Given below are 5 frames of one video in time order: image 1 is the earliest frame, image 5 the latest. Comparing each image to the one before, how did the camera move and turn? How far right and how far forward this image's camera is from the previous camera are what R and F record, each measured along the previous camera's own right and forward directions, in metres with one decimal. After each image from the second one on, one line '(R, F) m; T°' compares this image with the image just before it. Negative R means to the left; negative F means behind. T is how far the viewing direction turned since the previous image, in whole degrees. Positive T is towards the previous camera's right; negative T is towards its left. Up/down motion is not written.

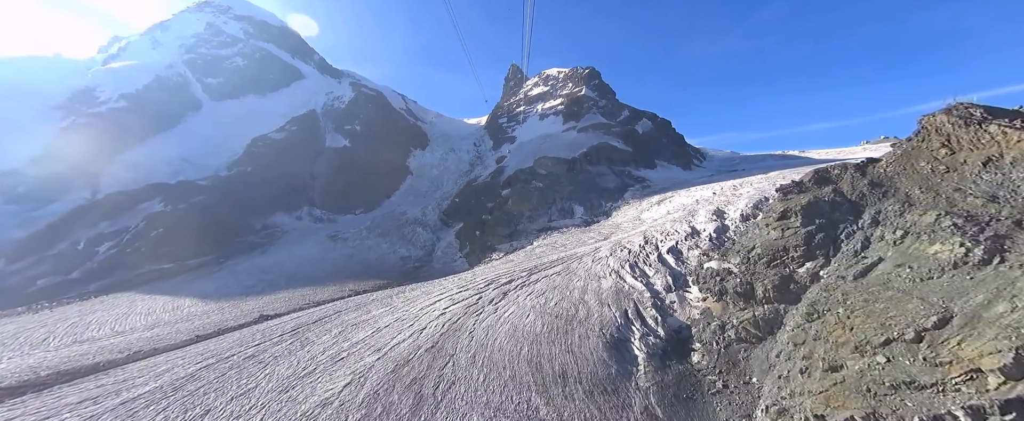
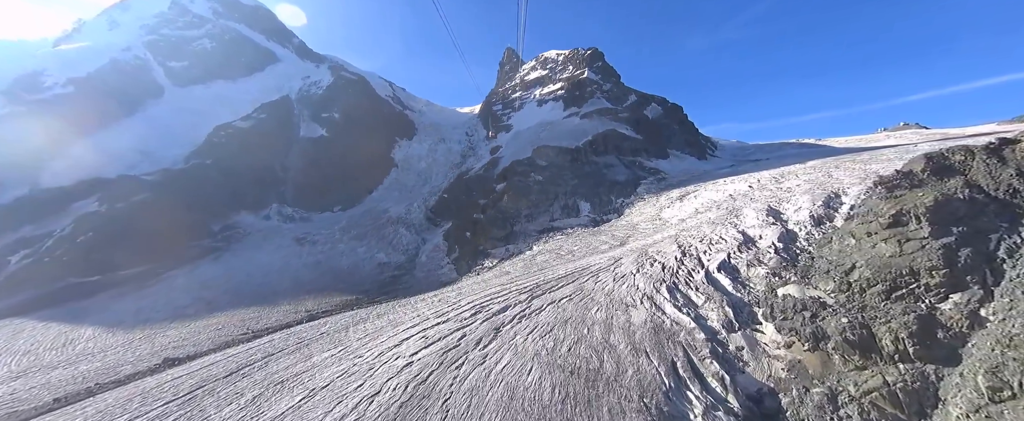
(+0.1, +3.4) m; +1°
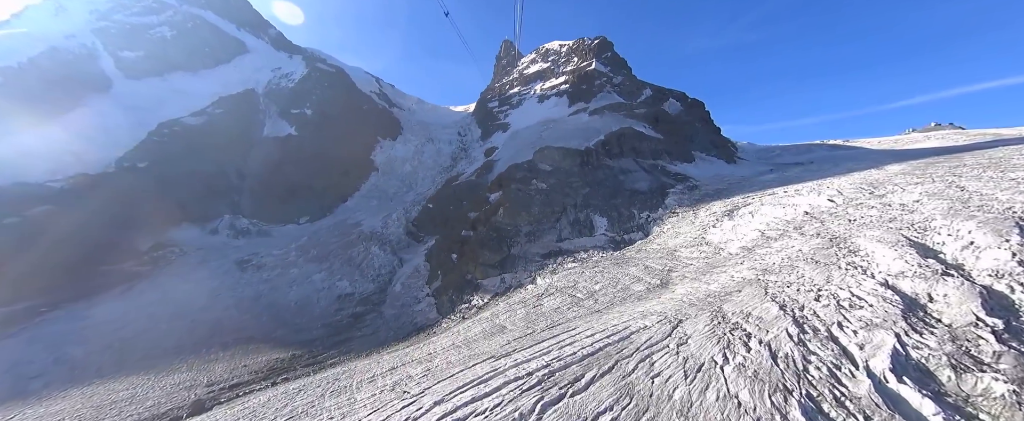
(0.0, +4.3) m; 0°
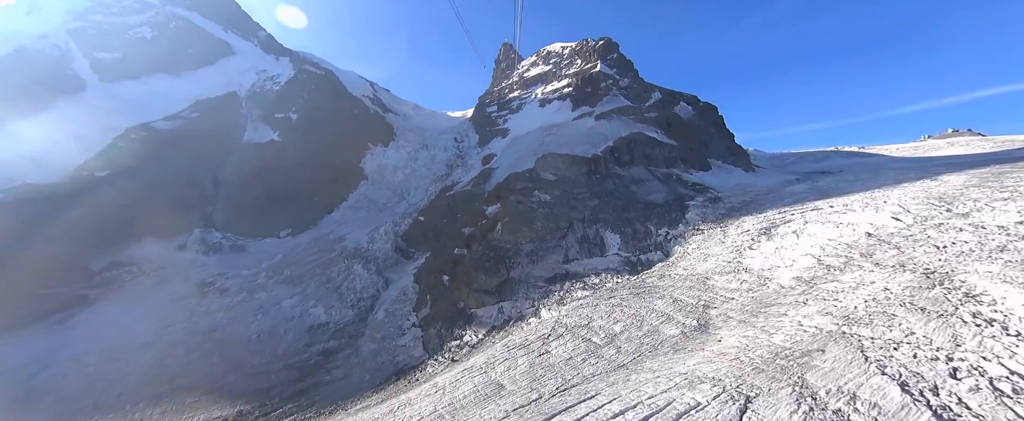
(0.0, +2.1) m; 0°
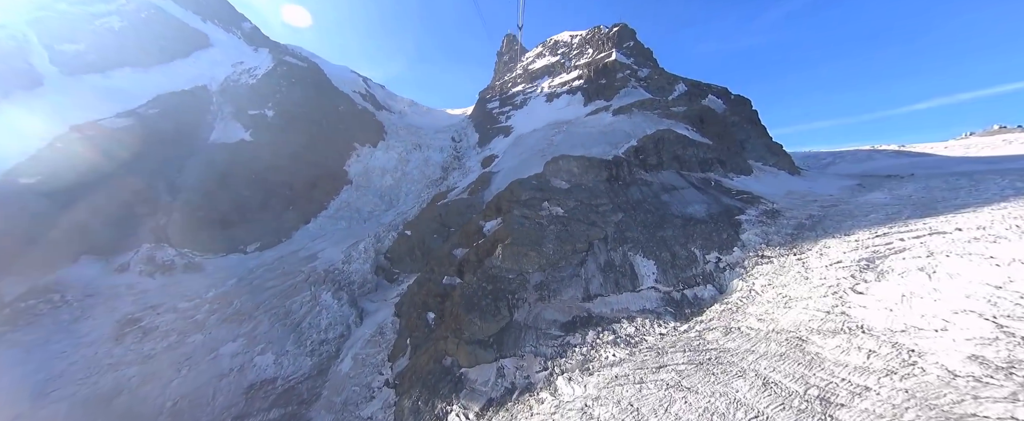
(0.0, +3.4) m; -1°
